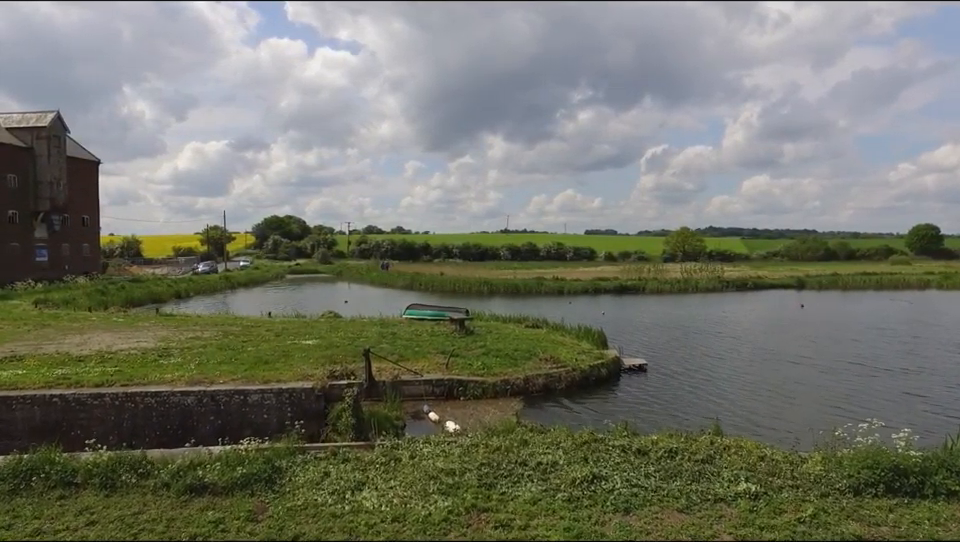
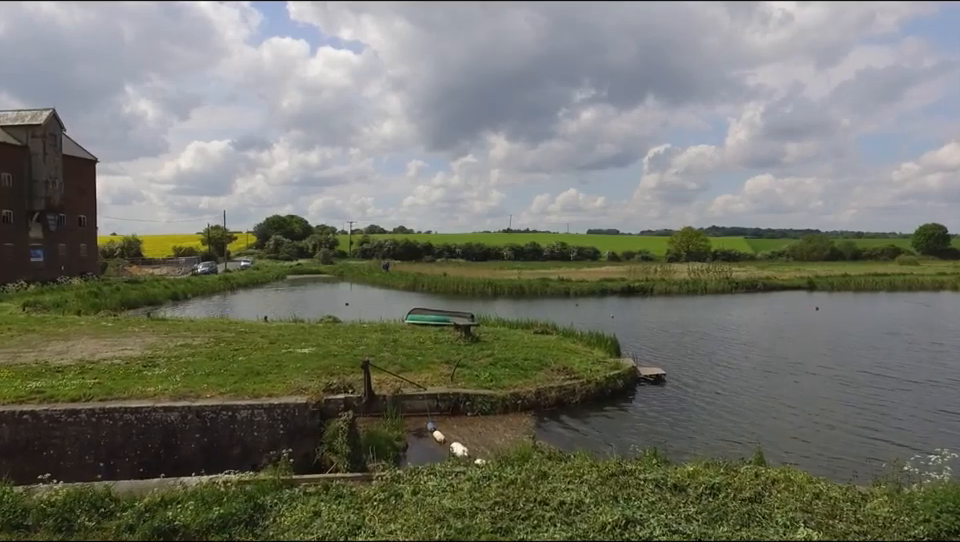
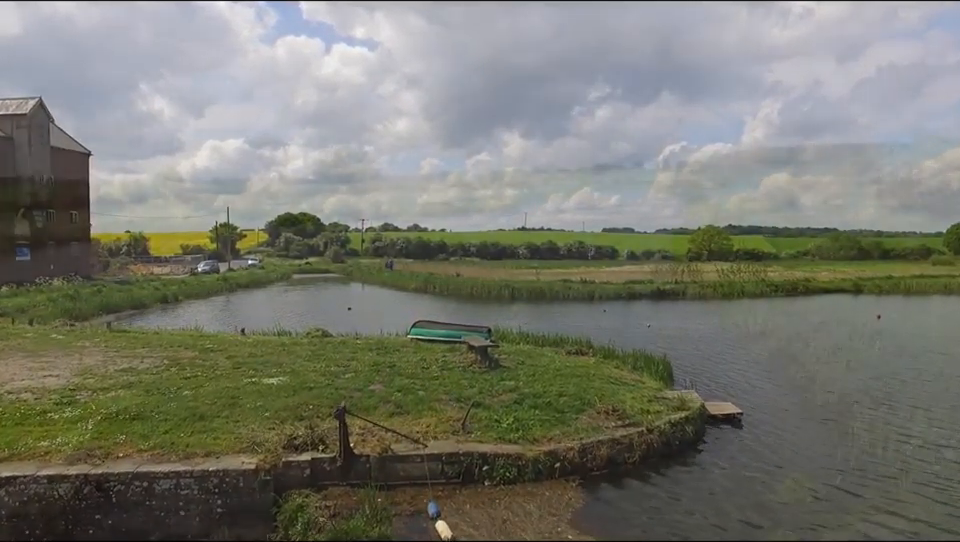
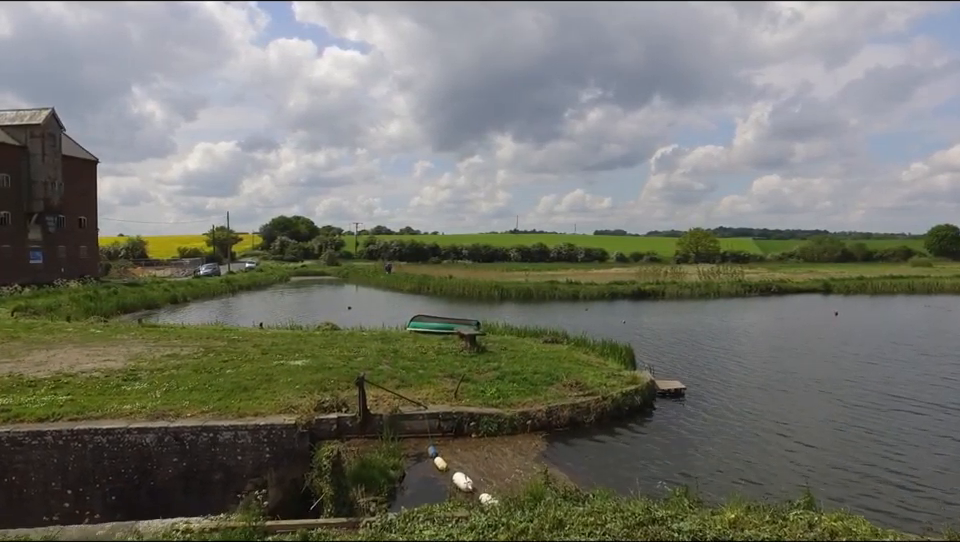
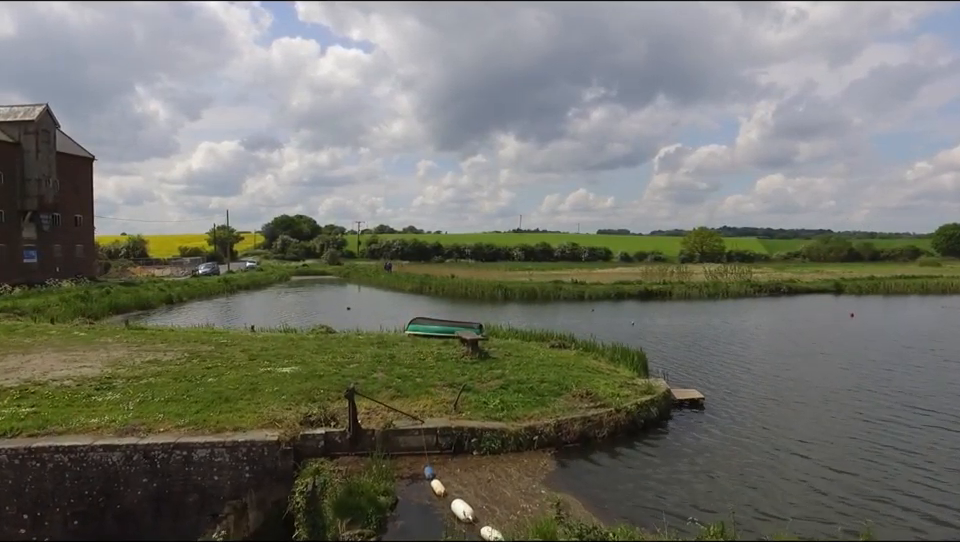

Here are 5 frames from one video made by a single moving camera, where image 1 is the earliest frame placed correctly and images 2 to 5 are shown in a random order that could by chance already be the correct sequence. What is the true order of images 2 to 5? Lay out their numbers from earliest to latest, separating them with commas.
2, 4, 5, 3
